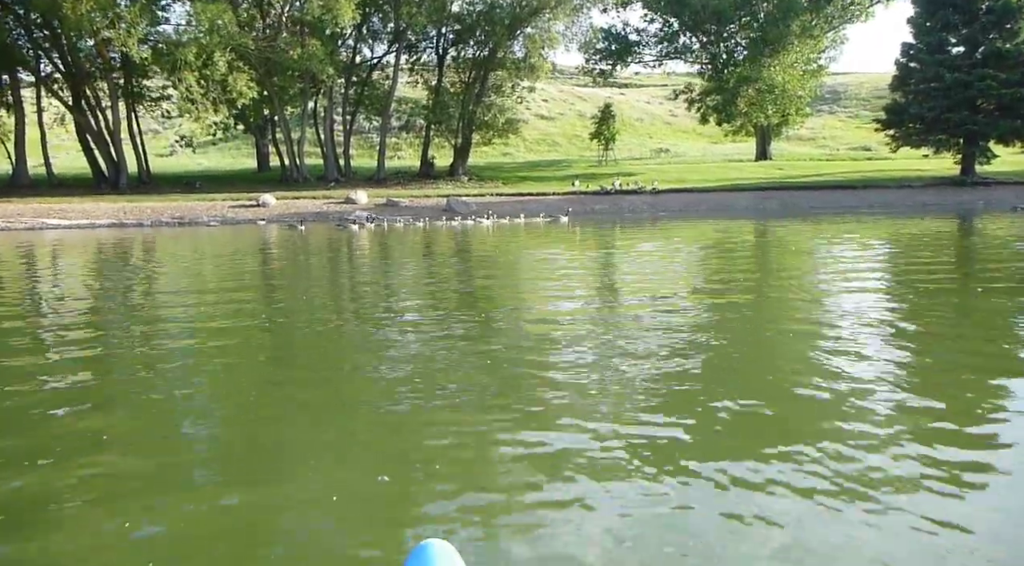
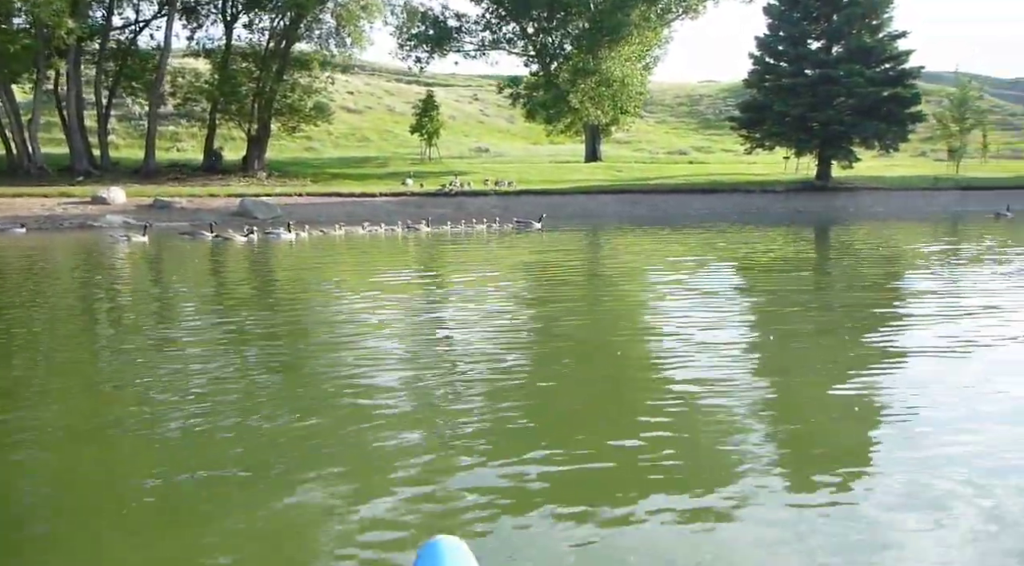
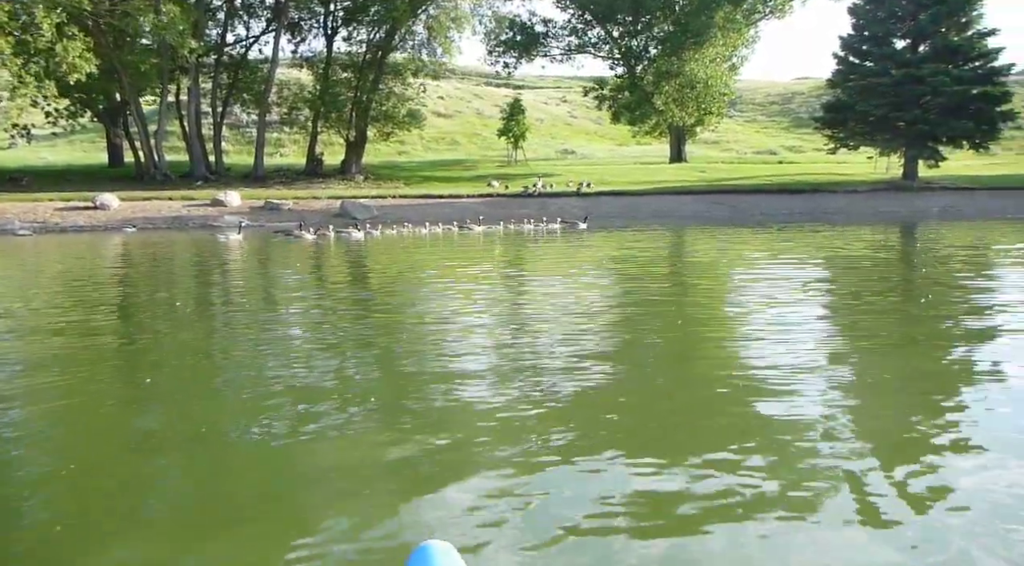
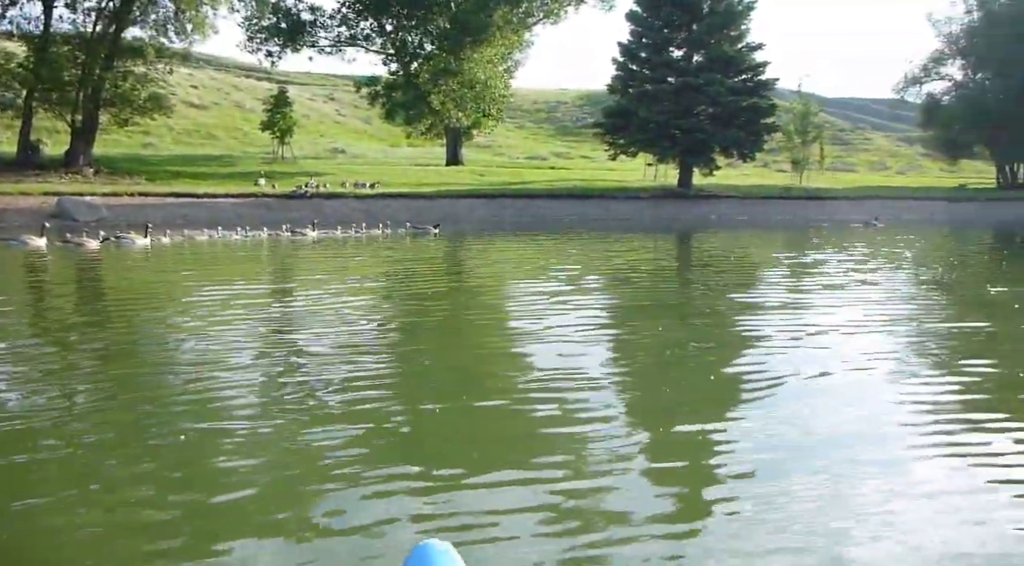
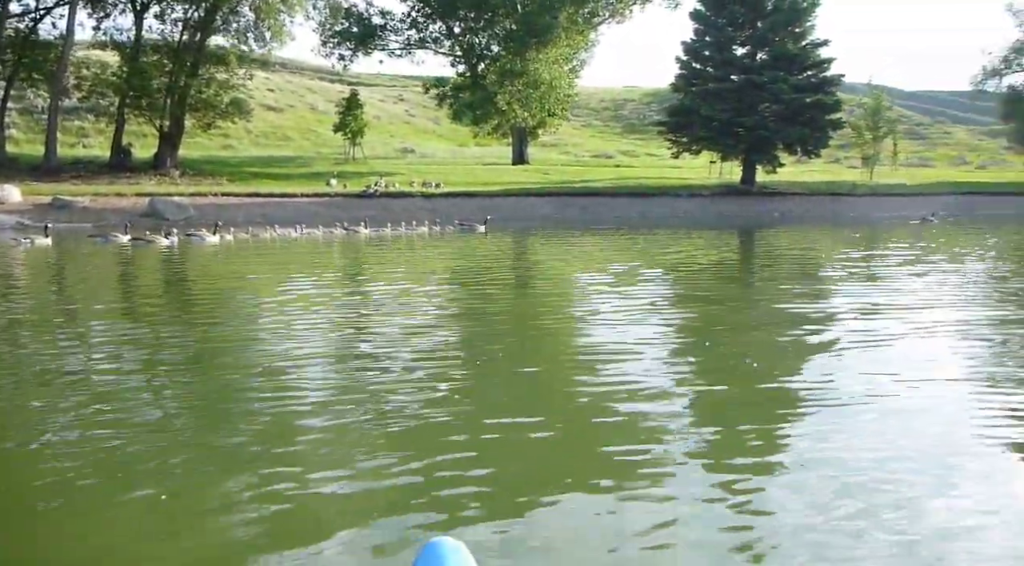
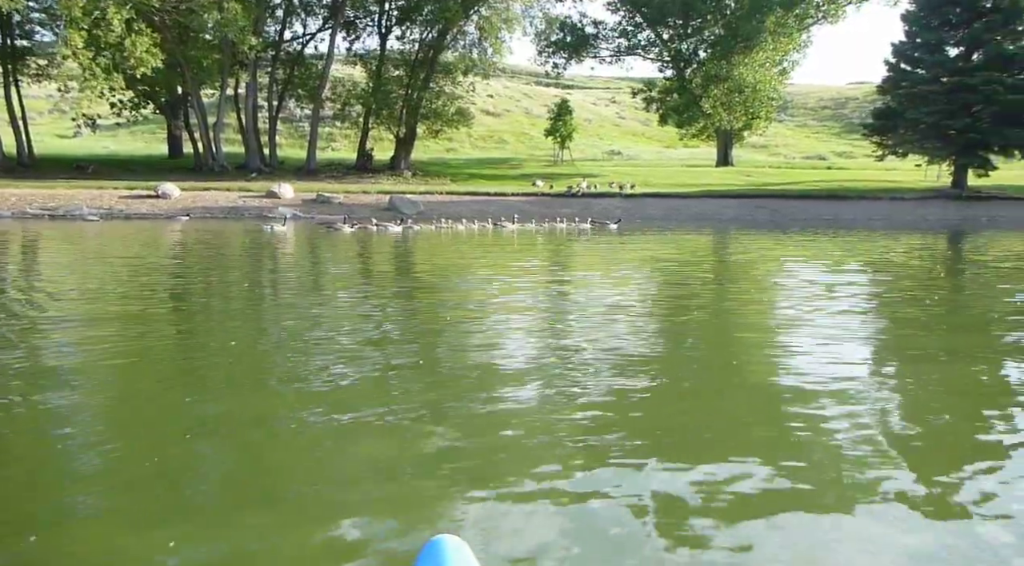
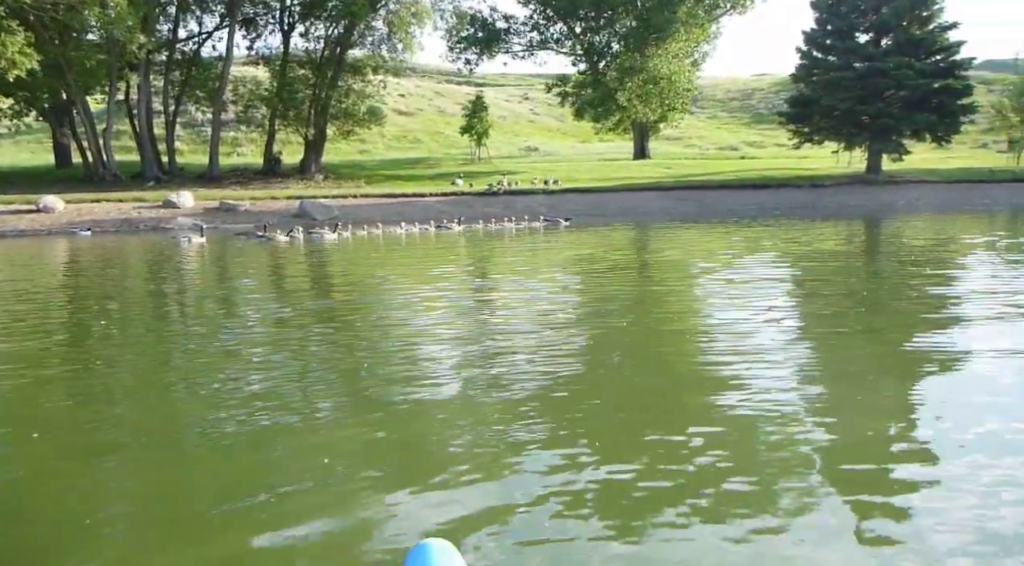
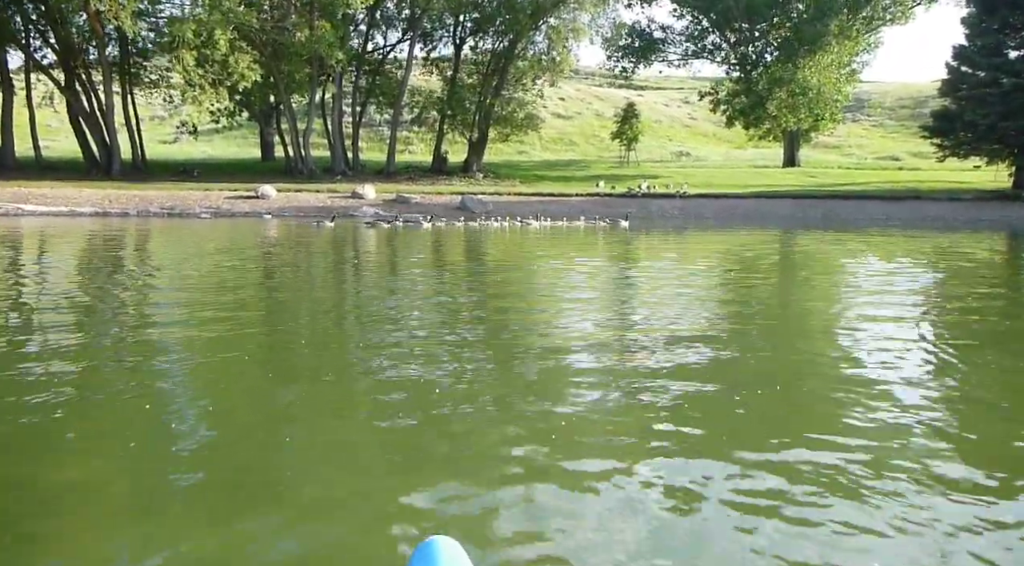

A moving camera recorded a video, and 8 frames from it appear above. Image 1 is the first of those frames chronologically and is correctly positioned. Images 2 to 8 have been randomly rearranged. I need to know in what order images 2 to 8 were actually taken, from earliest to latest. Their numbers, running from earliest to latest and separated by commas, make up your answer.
8, 6, 3, 7, 2, 5, 4
